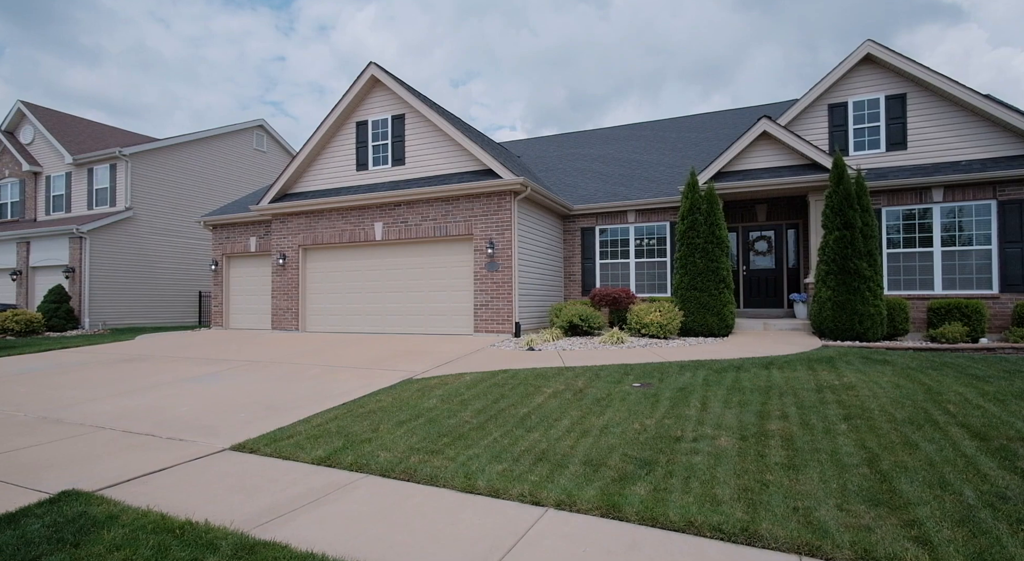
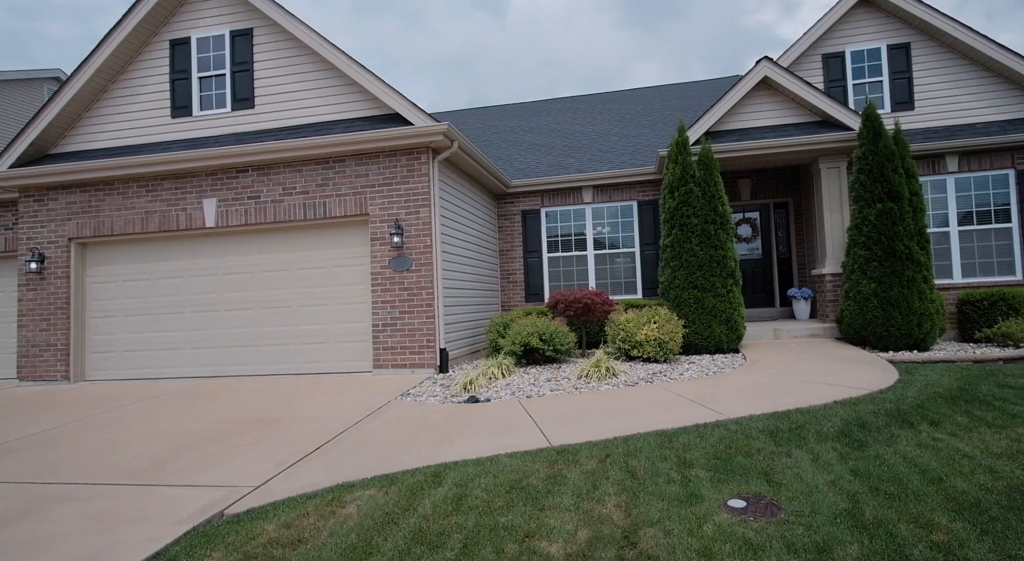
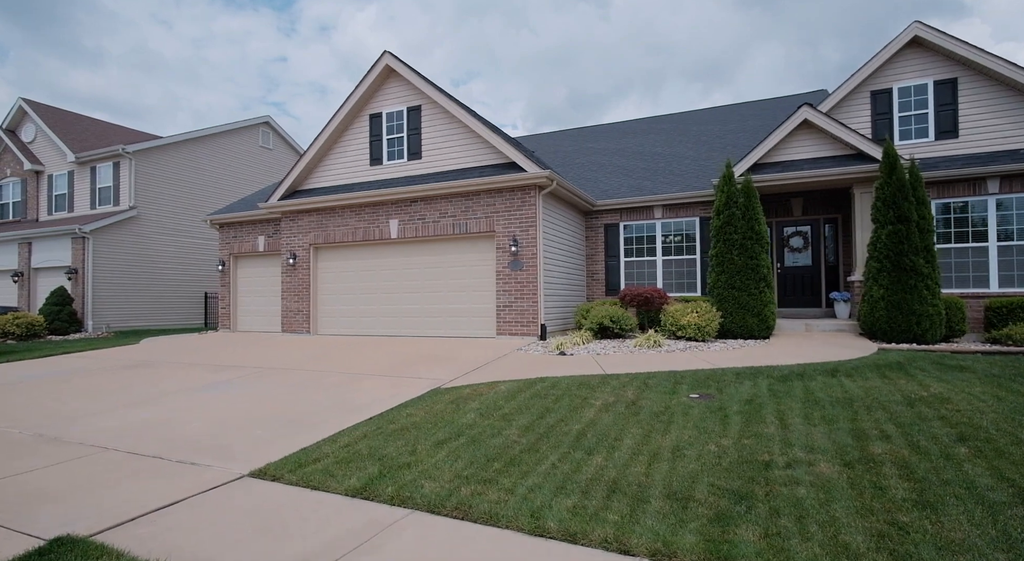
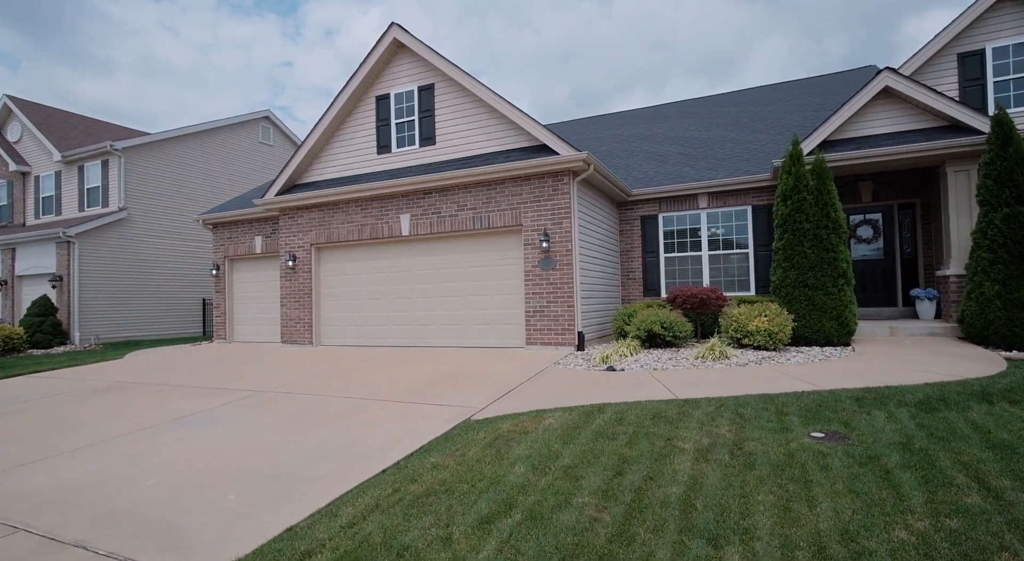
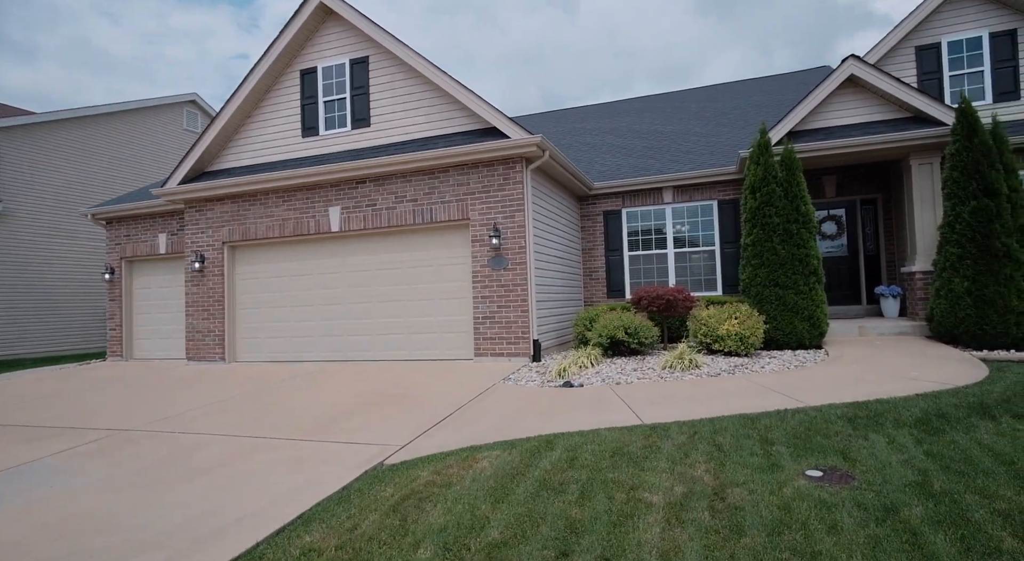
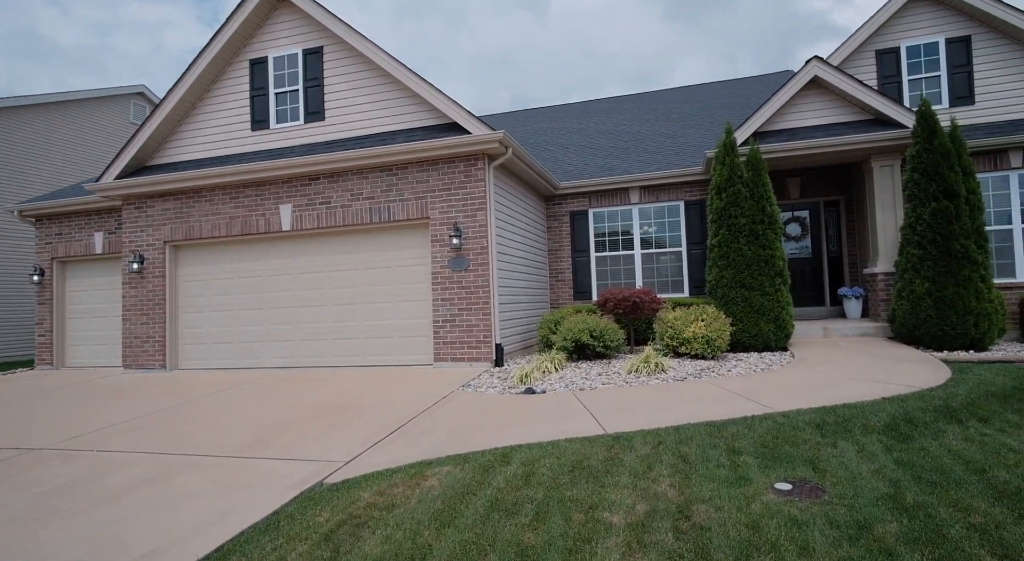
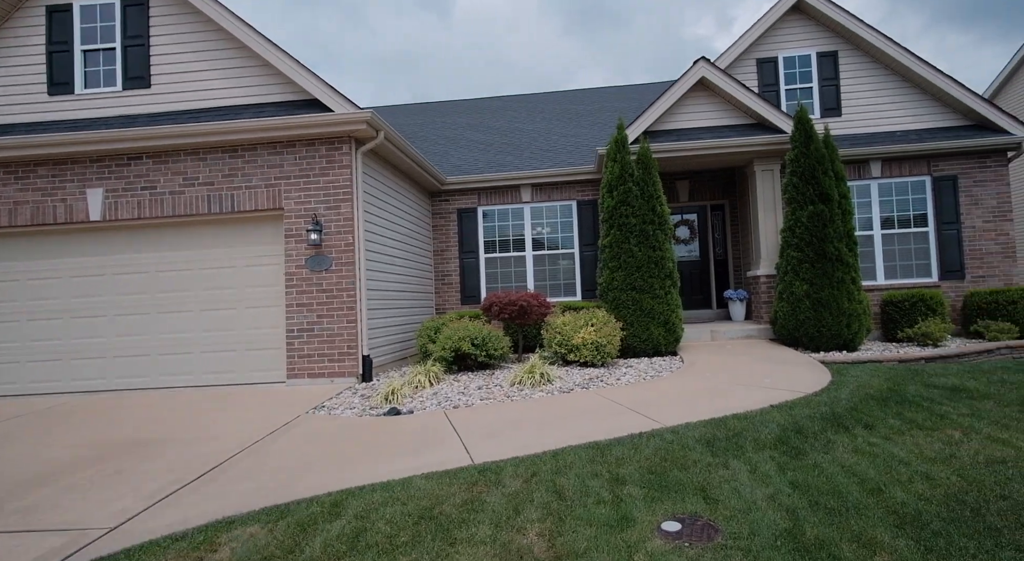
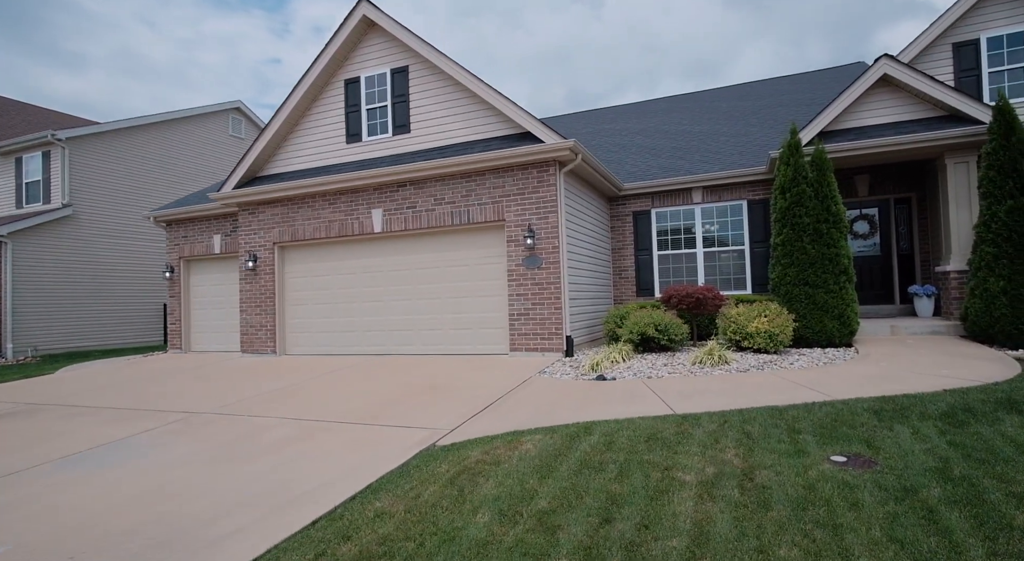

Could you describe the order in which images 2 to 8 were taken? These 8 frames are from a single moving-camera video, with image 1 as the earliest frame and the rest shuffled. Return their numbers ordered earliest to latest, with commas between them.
3, 4, 8, 5, 6, 2, 7
